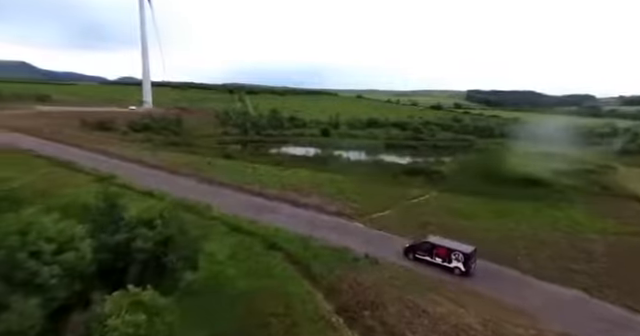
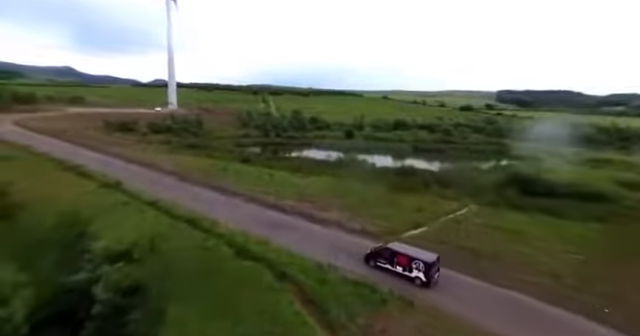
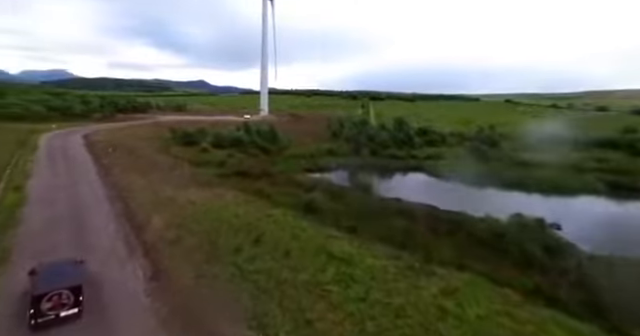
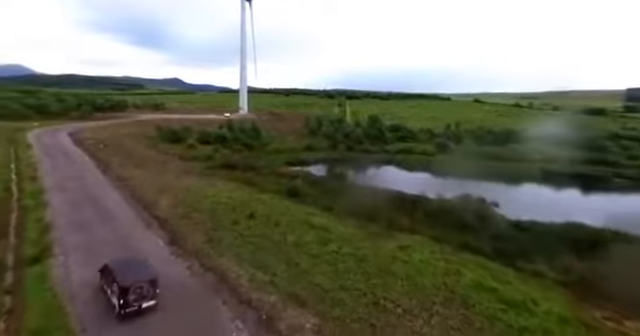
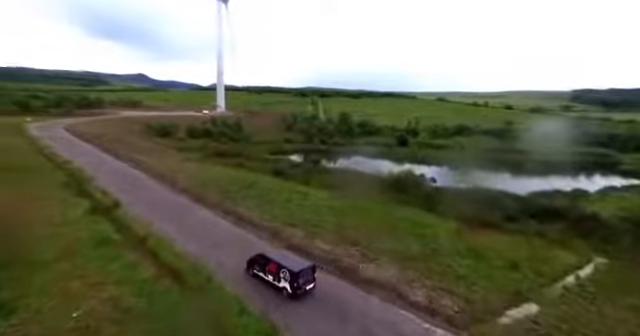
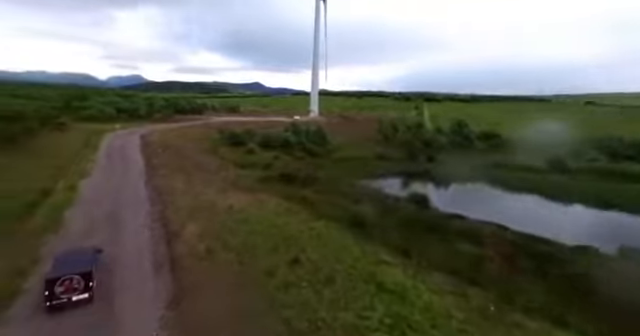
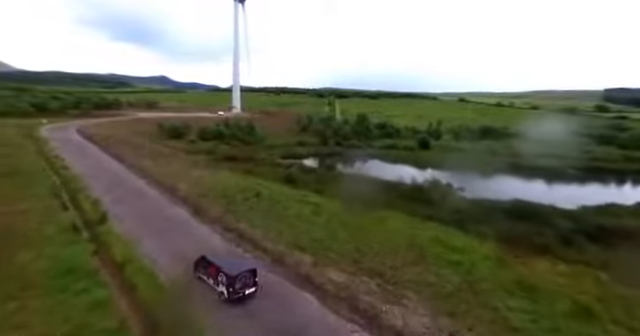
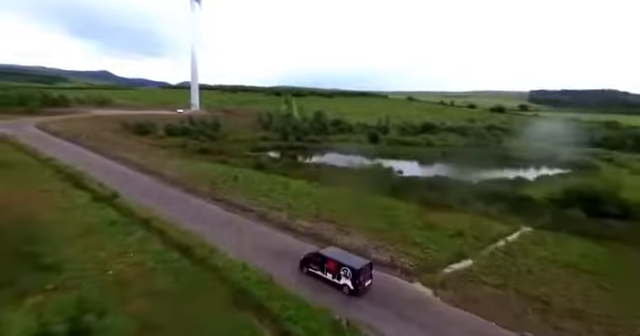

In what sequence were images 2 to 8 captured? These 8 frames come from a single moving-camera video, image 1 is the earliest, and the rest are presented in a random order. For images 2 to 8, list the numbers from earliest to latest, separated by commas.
2, 8, 5, 7, 4, 3, 6
